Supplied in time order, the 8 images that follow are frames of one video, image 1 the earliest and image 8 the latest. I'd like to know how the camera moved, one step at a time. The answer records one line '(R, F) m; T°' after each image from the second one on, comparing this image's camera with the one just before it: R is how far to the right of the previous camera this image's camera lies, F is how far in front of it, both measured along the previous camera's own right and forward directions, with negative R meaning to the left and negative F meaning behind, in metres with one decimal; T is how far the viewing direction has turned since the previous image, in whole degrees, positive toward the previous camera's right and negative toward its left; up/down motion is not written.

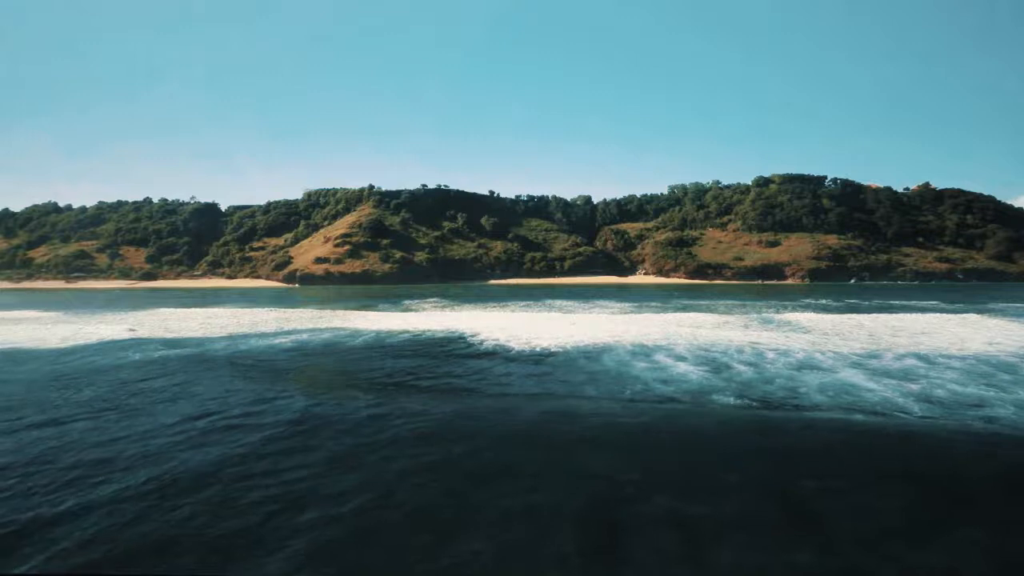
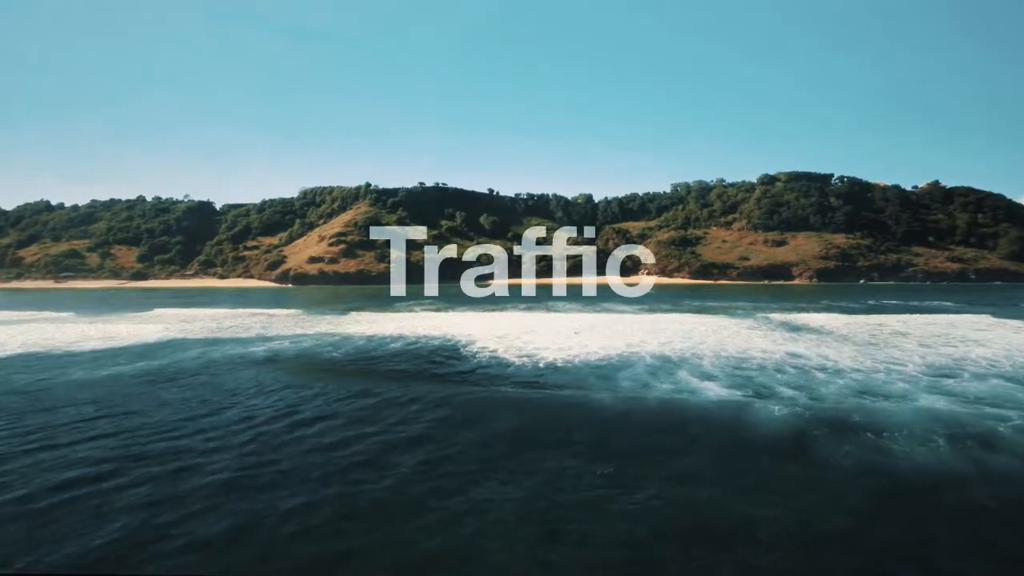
(+0.1, +2.6) m; 0°
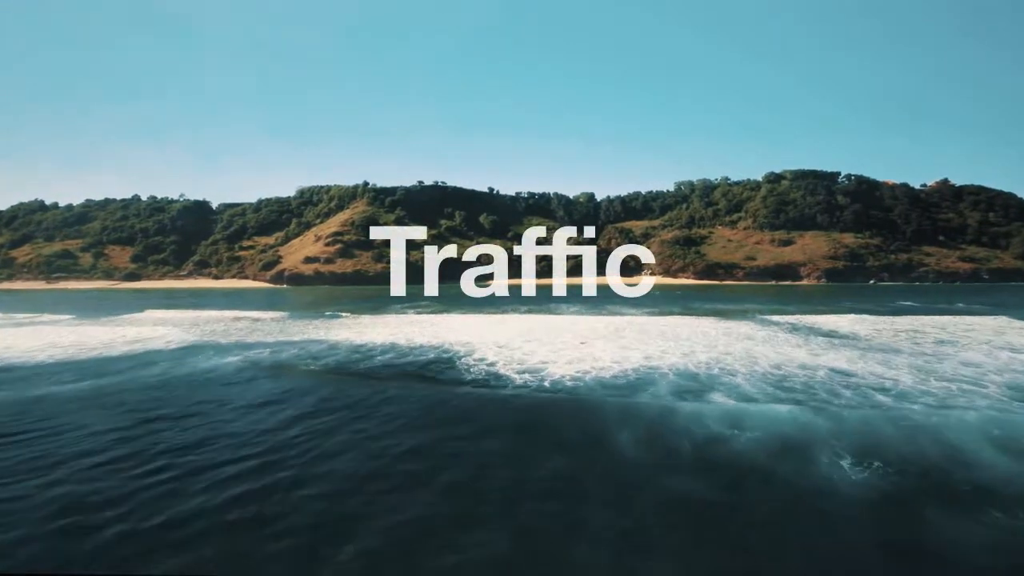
(-0.1, +2.3) m; 0°
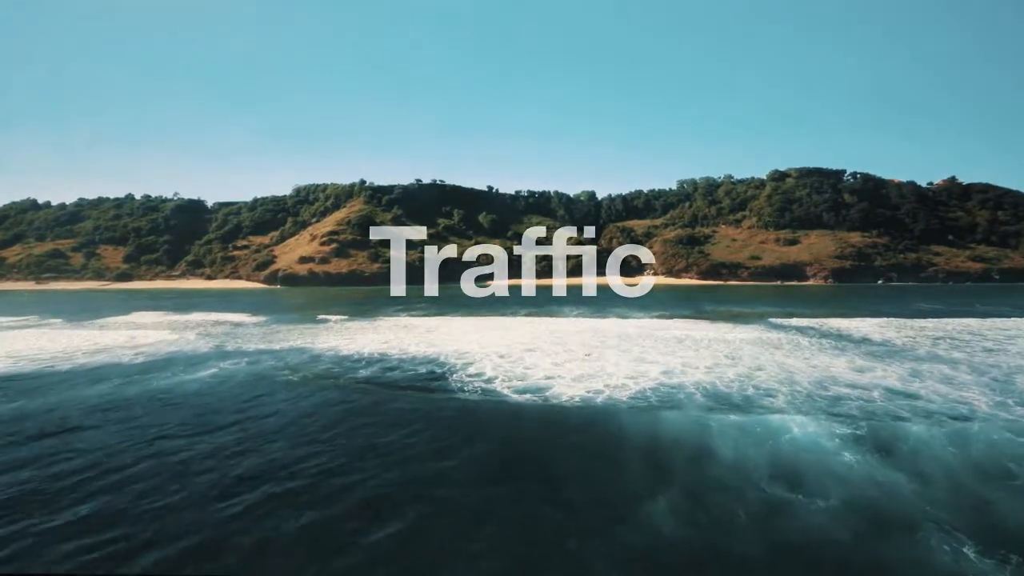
(0.0, +2.1) m; 0°
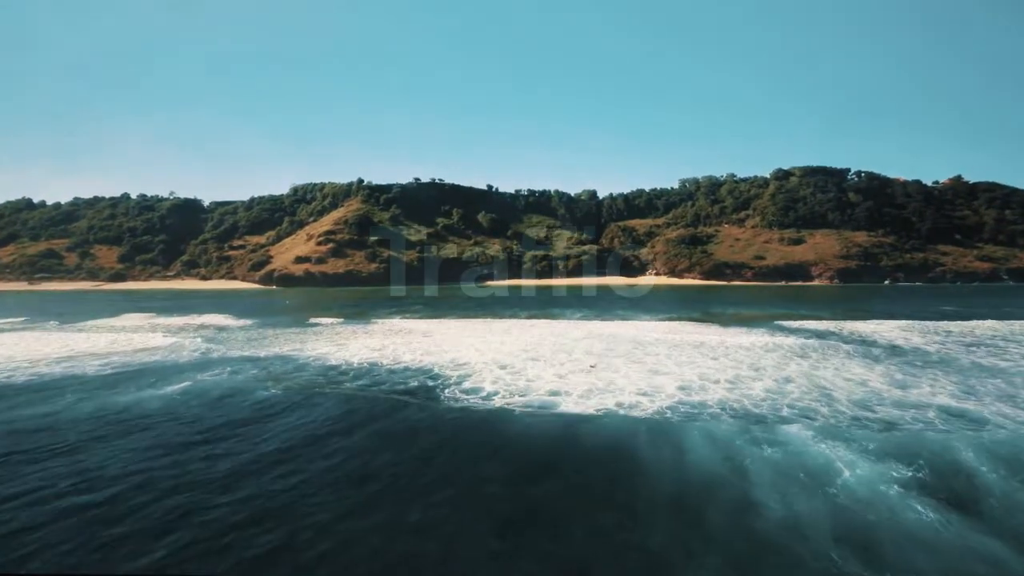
(0.0, +1.6) m; 0°
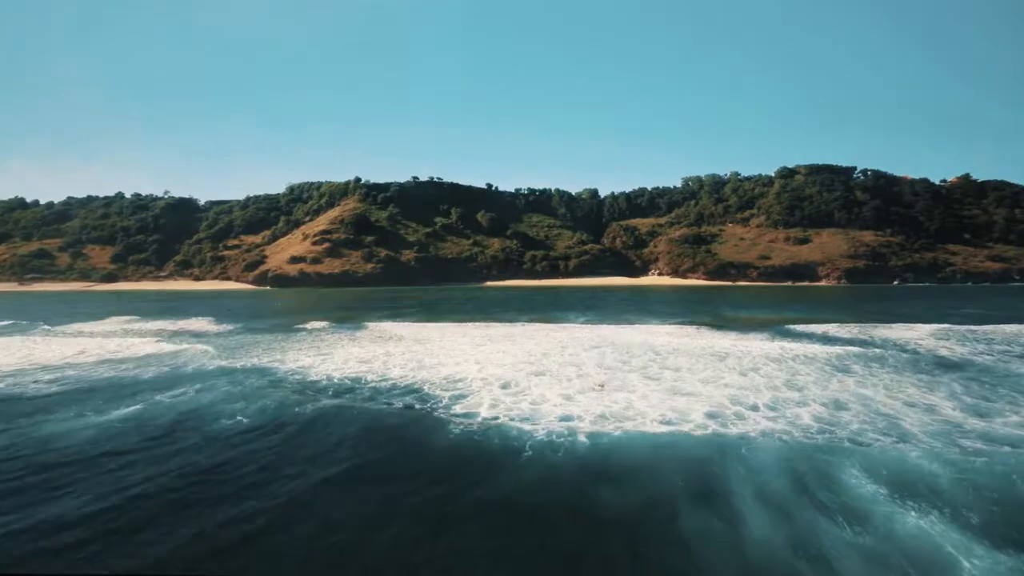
(-0.1, +2.0) m; 0°
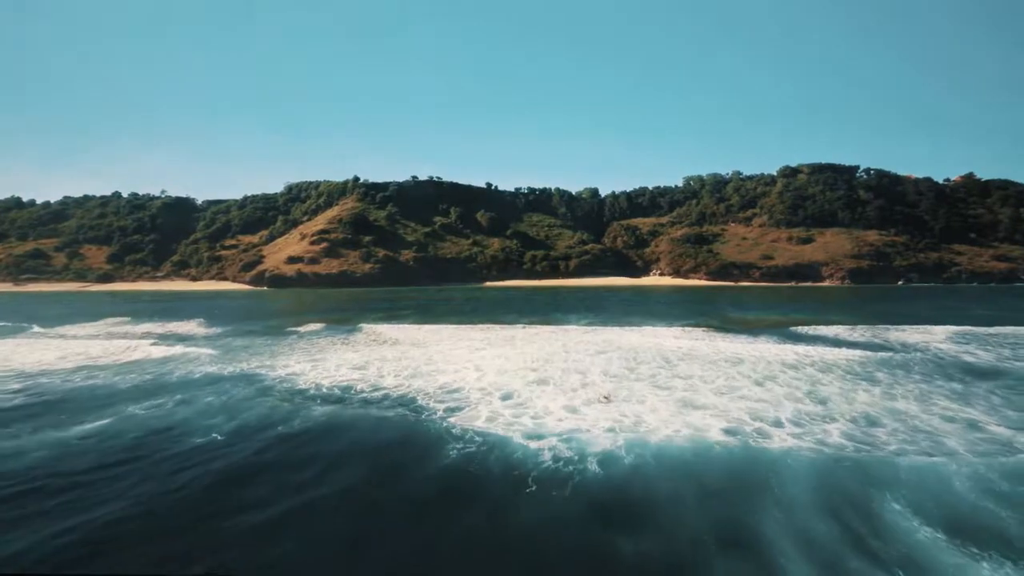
(0.0, +1.0) m; 0°
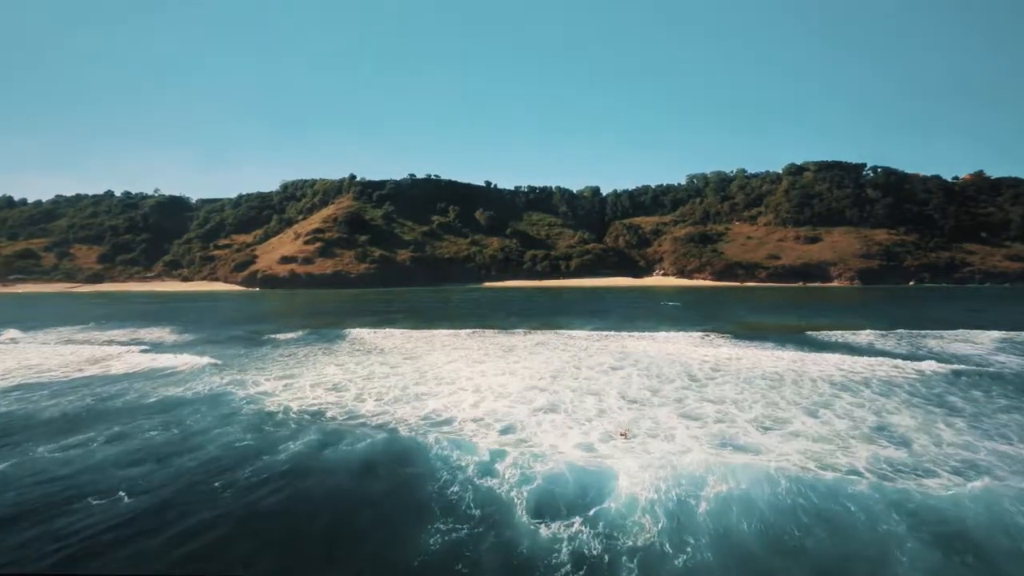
(-0.1, +2.4) m; 0°
